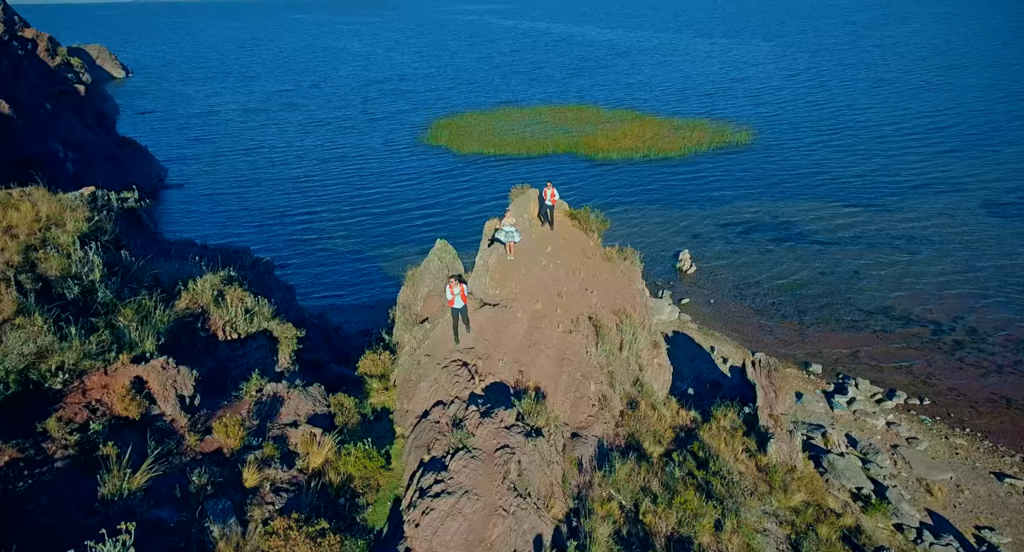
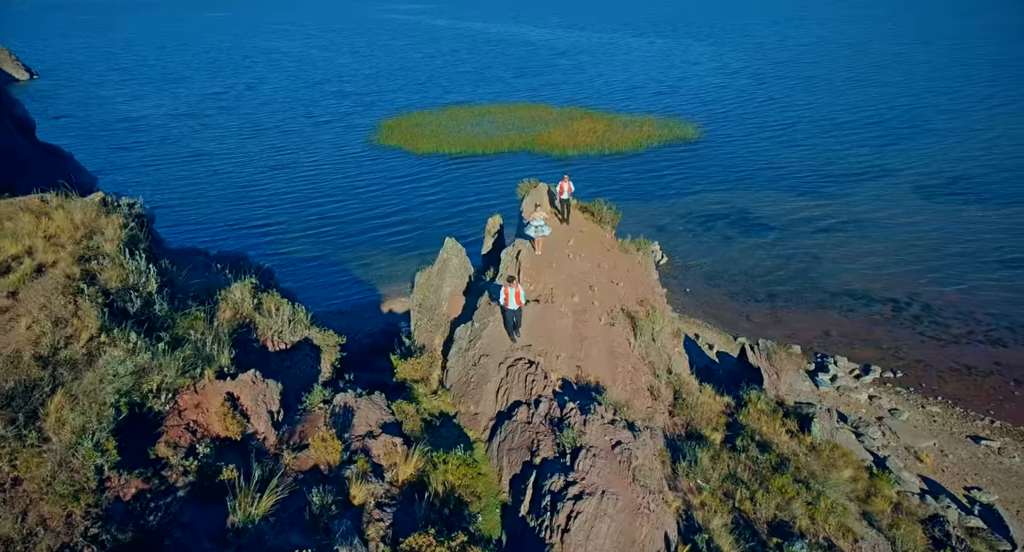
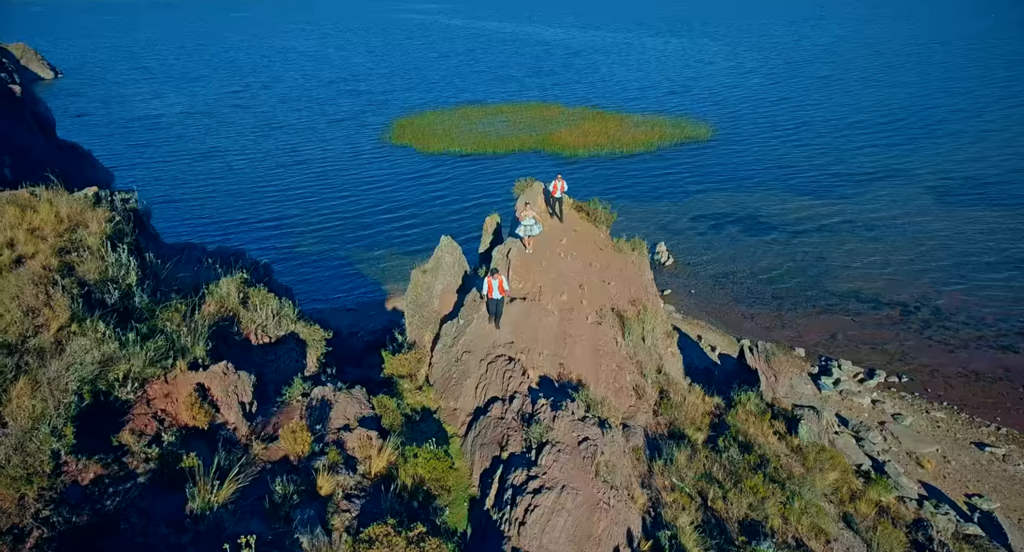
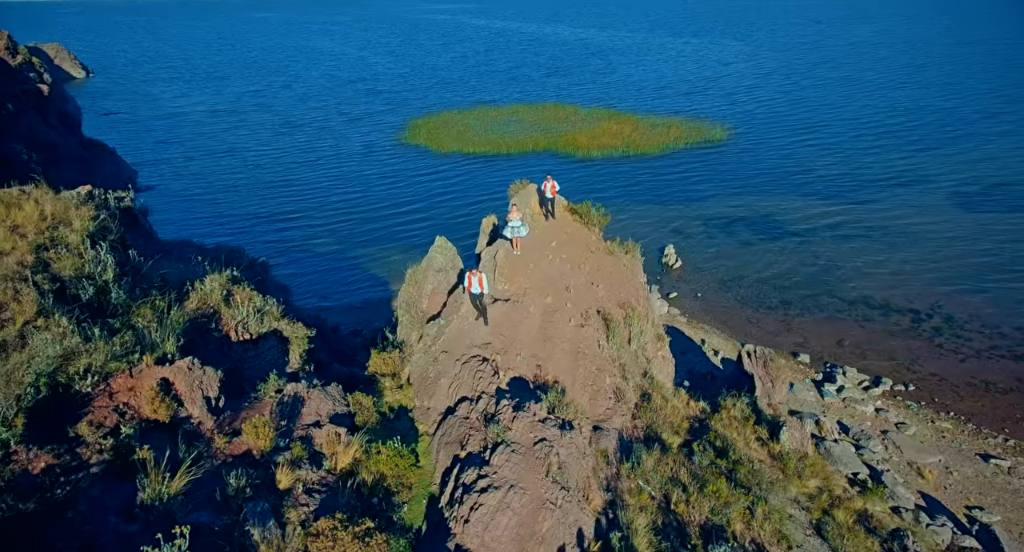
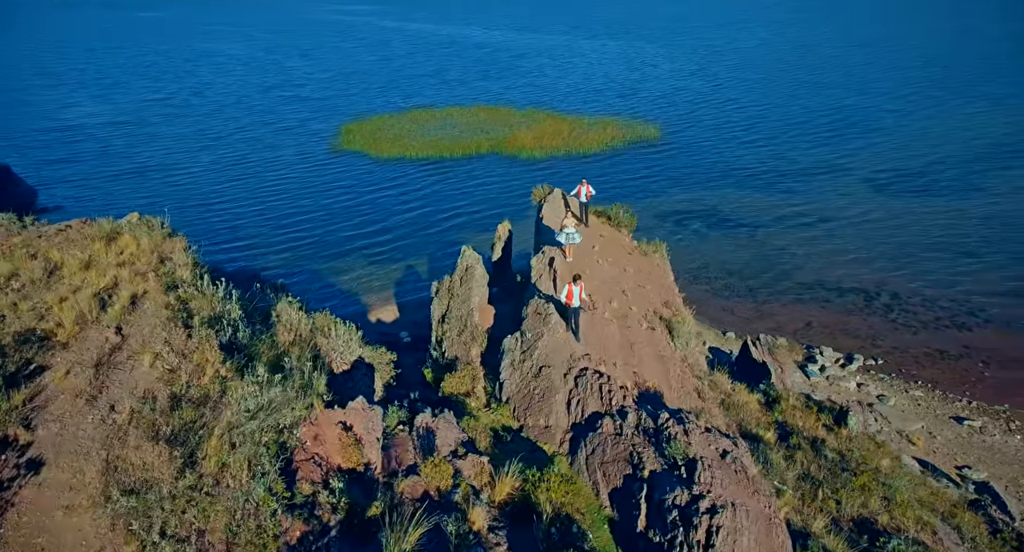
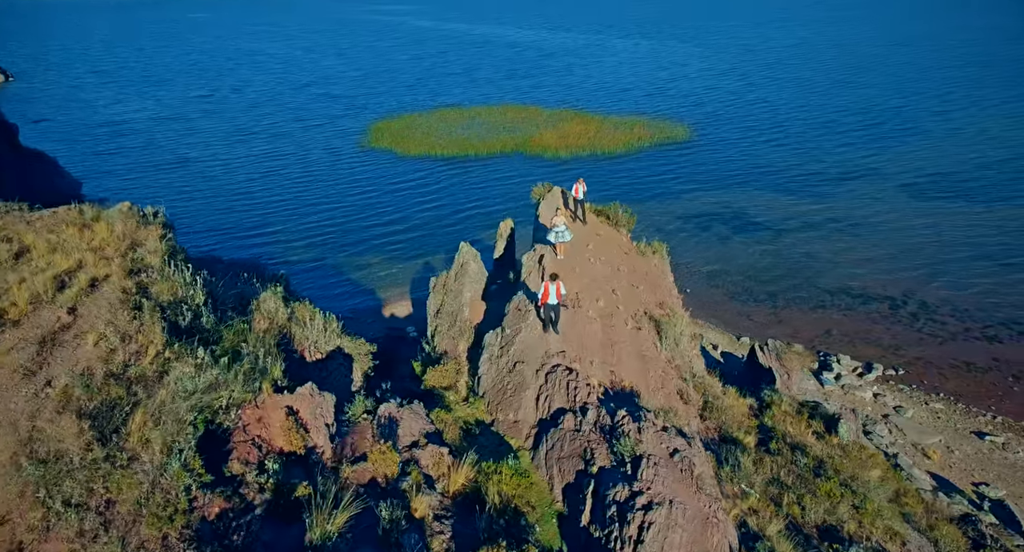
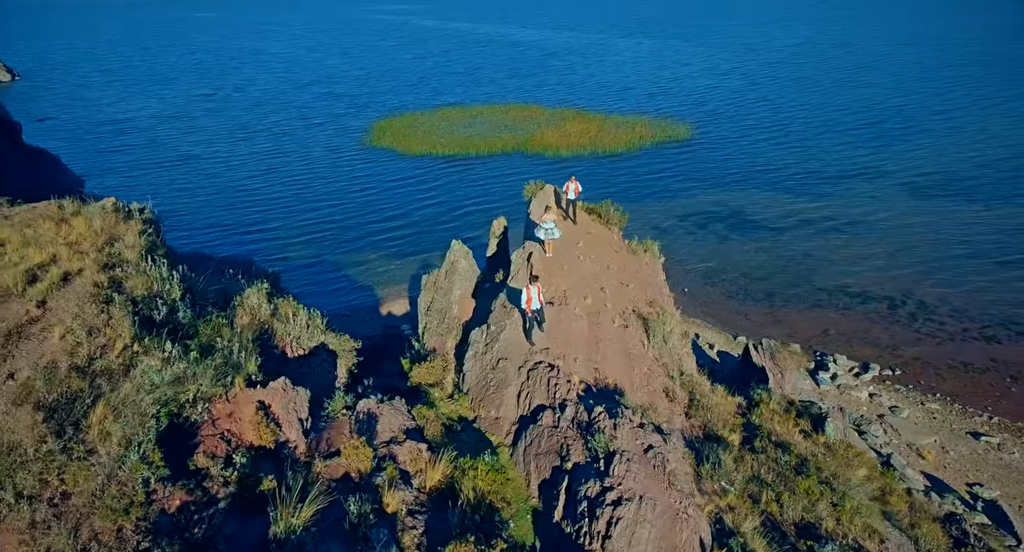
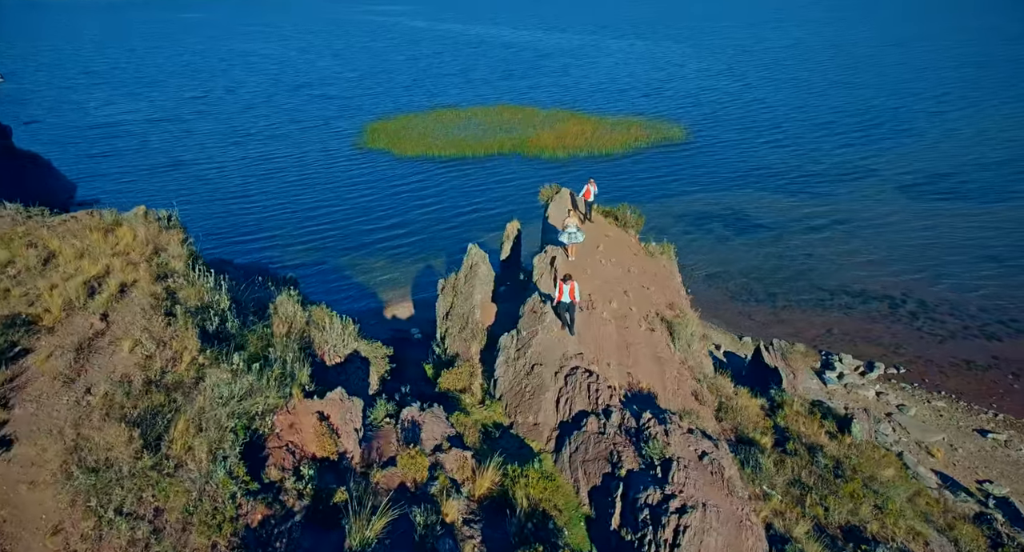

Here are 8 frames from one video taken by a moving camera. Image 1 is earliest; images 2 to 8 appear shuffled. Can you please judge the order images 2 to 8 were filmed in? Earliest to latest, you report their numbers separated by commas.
4, 3, 2, 7, 6, 8, 5
